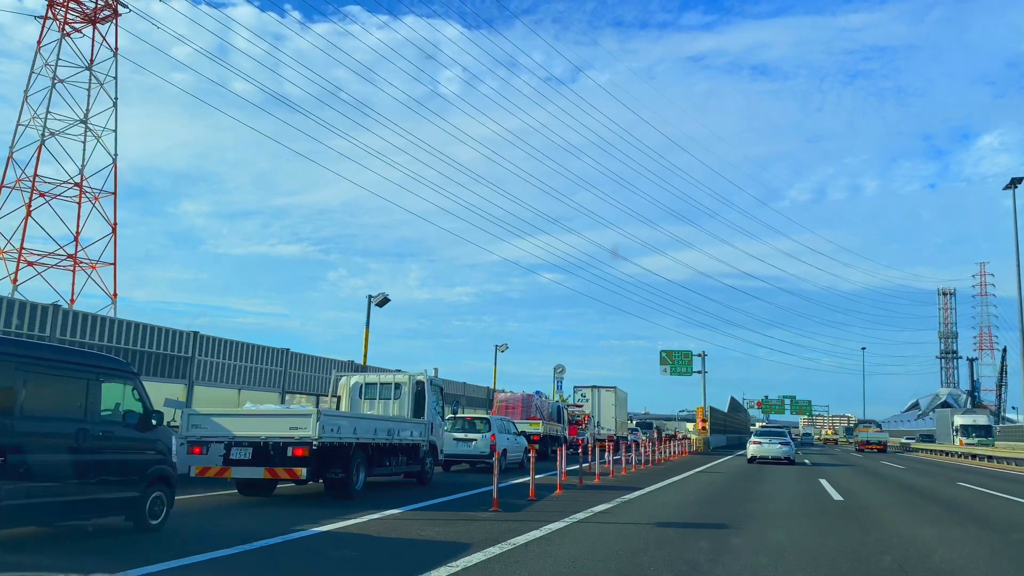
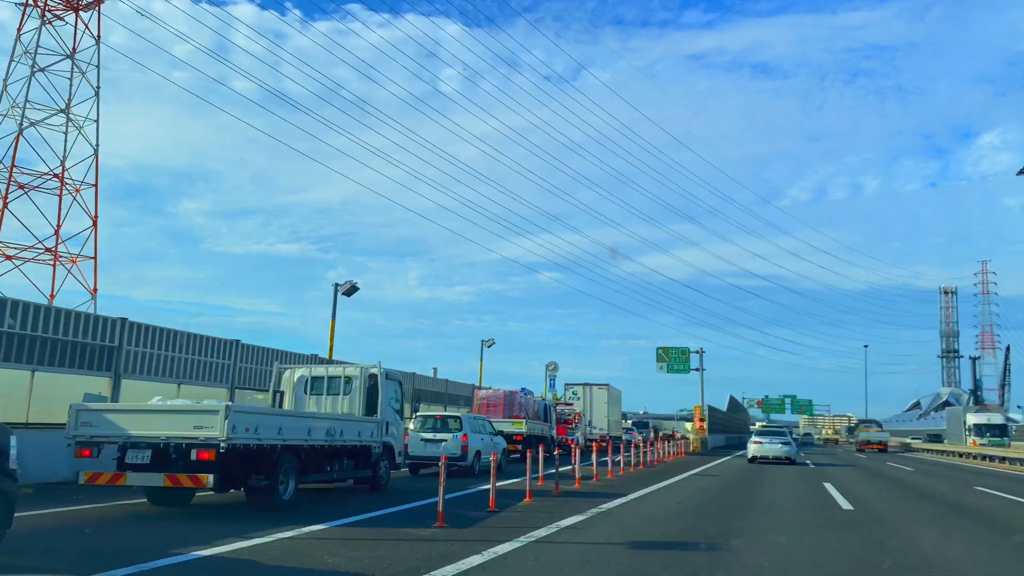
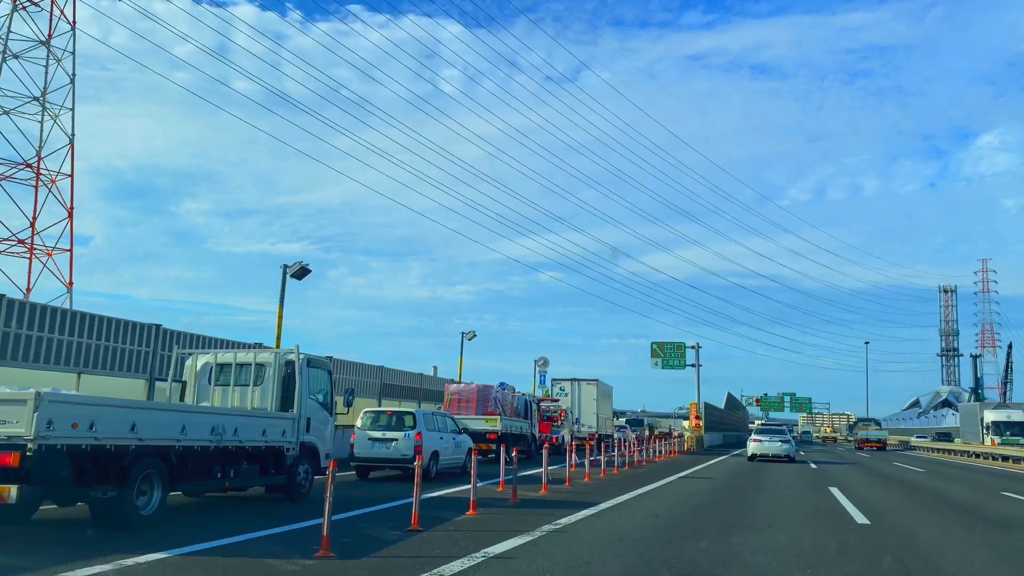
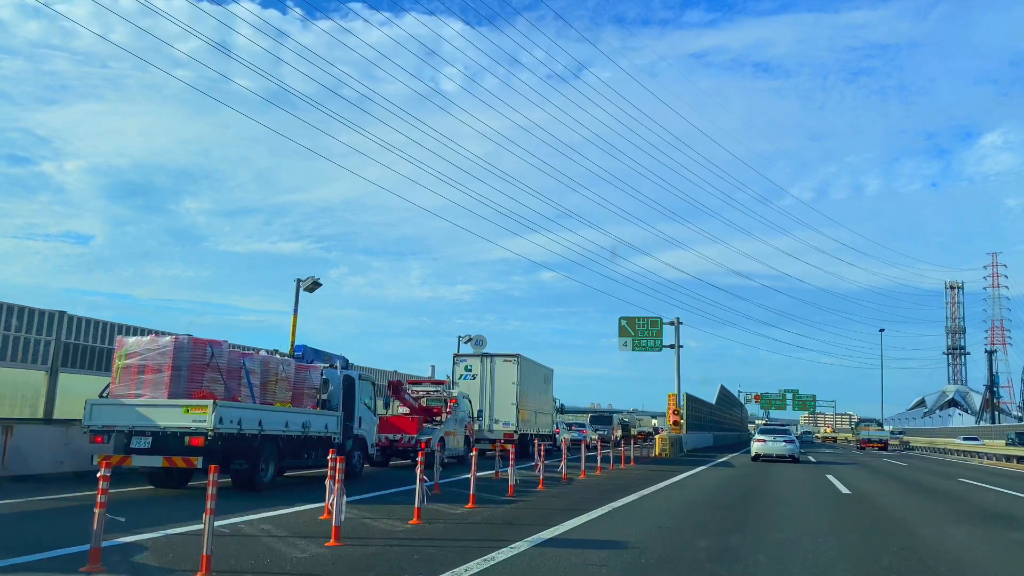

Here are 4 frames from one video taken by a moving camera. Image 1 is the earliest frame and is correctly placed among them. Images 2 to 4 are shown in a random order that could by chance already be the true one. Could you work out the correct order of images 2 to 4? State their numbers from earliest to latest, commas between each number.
2, 3, 4
